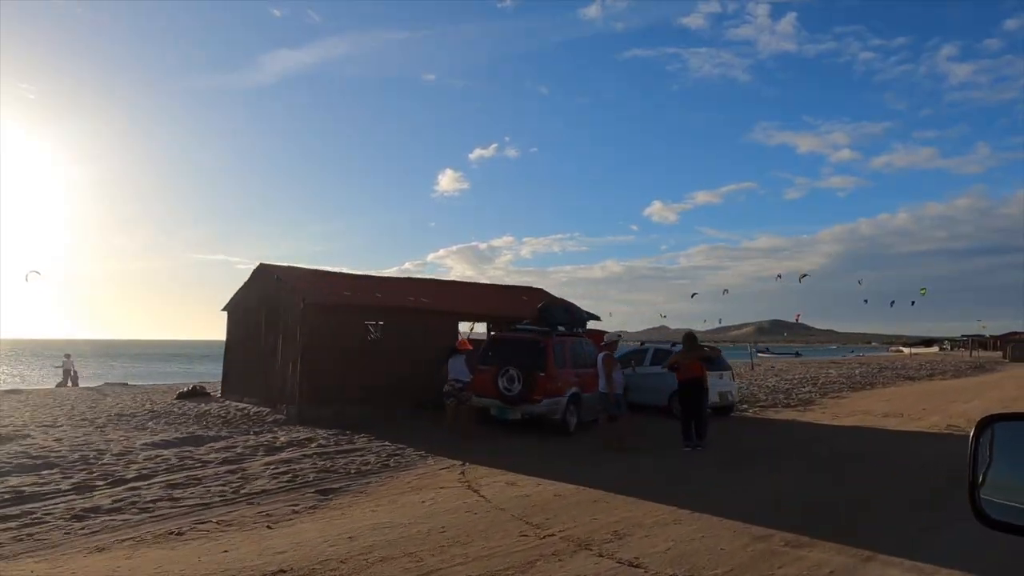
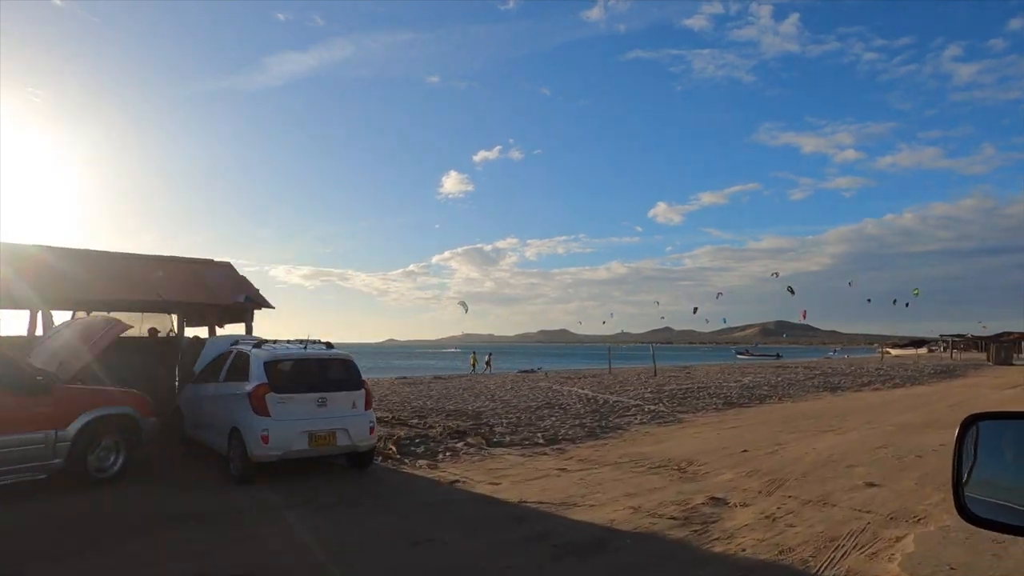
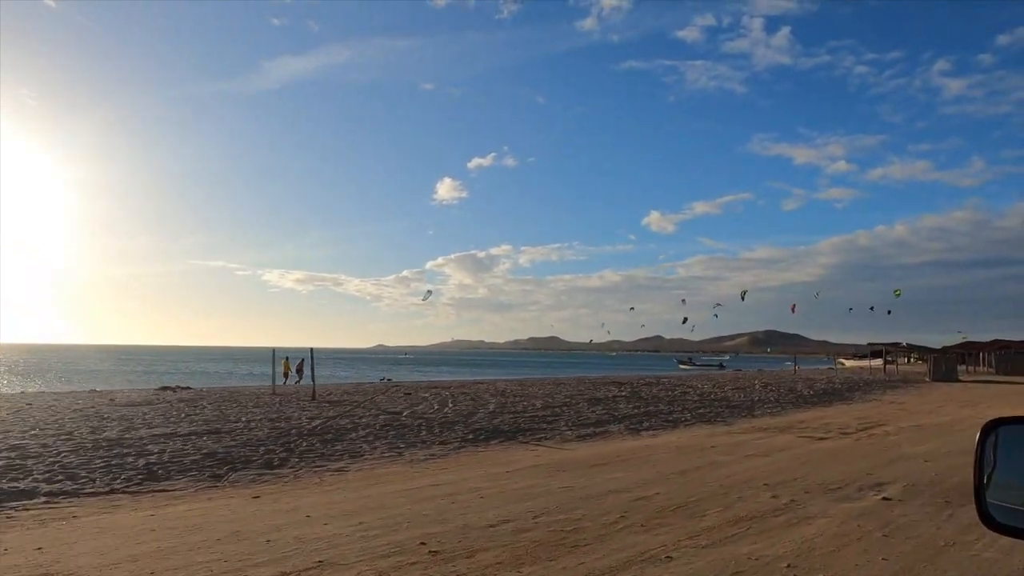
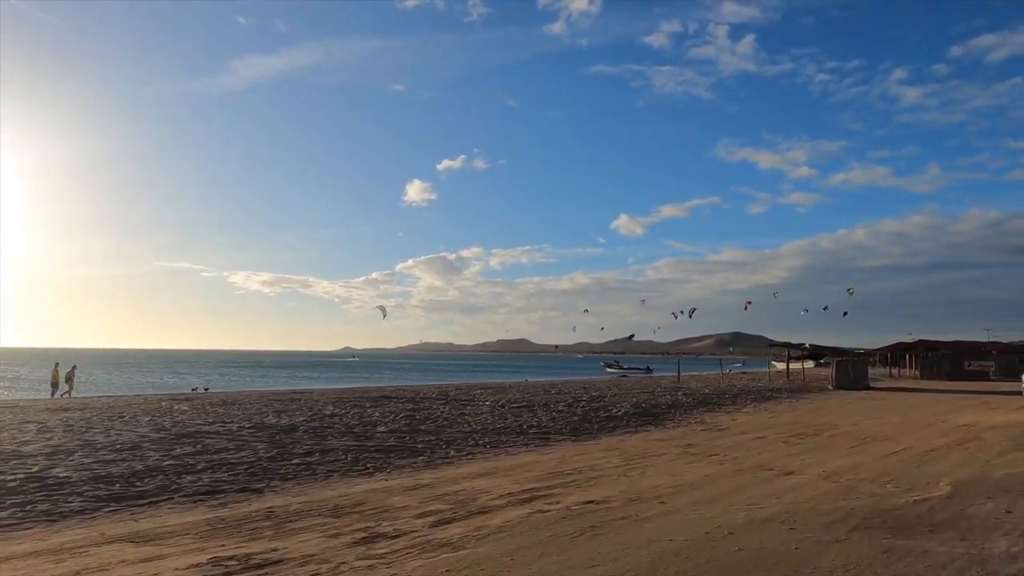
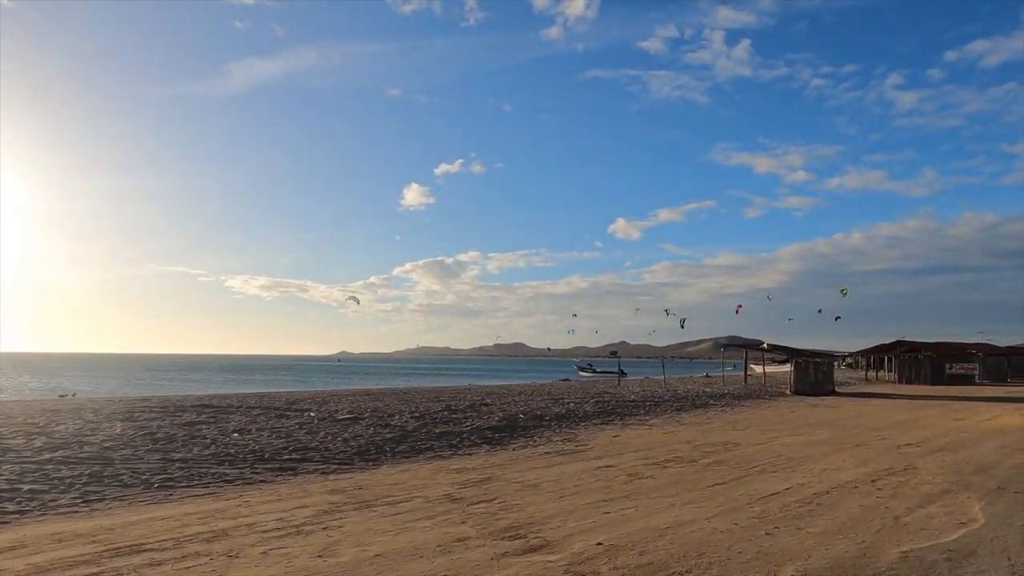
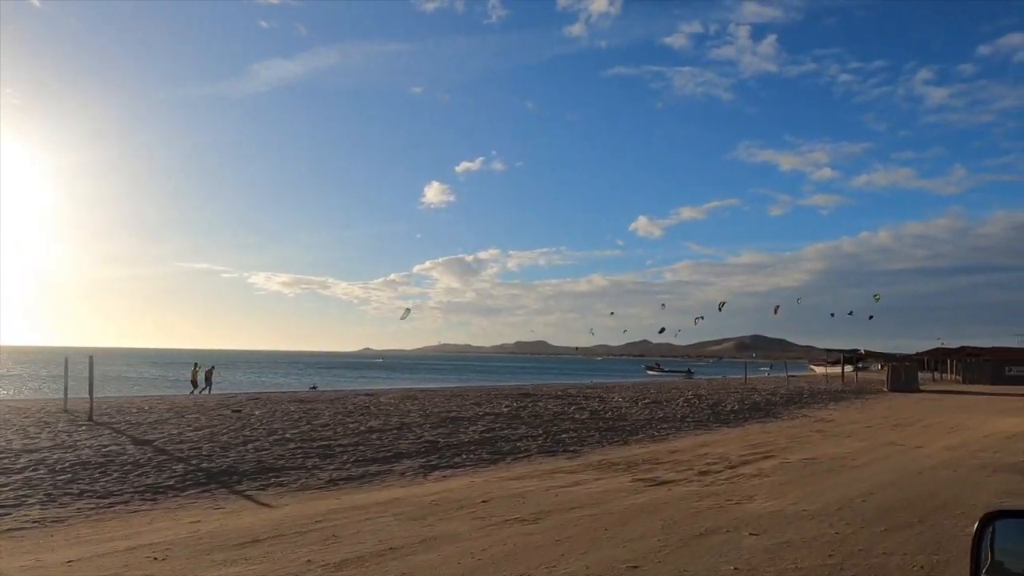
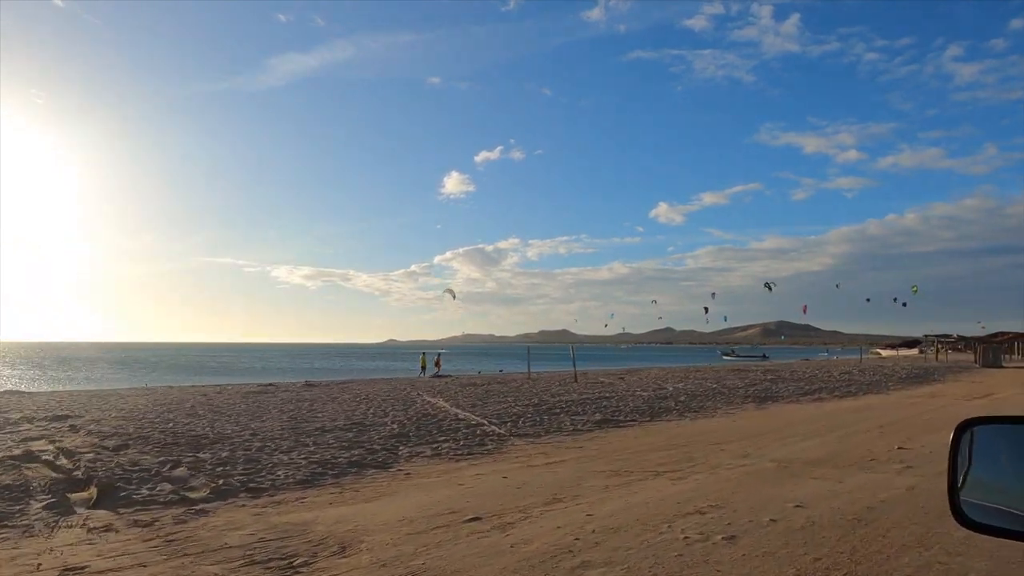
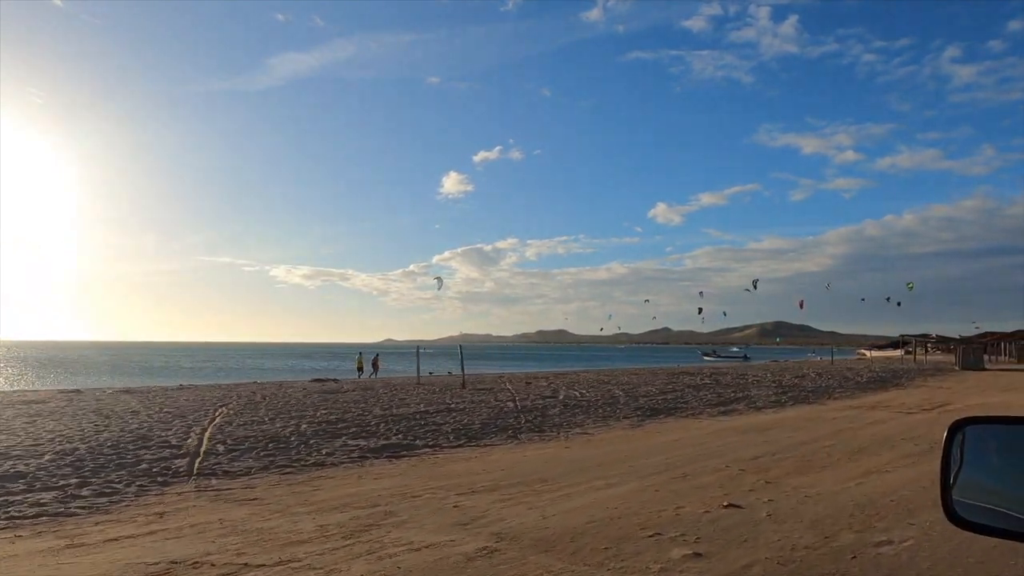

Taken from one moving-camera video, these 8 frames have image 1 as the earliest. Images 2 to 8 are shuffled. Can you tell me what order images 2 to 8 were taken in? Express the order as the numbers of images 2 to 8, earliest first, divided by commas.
2, 7, 8, 3, 6, 4, 5
